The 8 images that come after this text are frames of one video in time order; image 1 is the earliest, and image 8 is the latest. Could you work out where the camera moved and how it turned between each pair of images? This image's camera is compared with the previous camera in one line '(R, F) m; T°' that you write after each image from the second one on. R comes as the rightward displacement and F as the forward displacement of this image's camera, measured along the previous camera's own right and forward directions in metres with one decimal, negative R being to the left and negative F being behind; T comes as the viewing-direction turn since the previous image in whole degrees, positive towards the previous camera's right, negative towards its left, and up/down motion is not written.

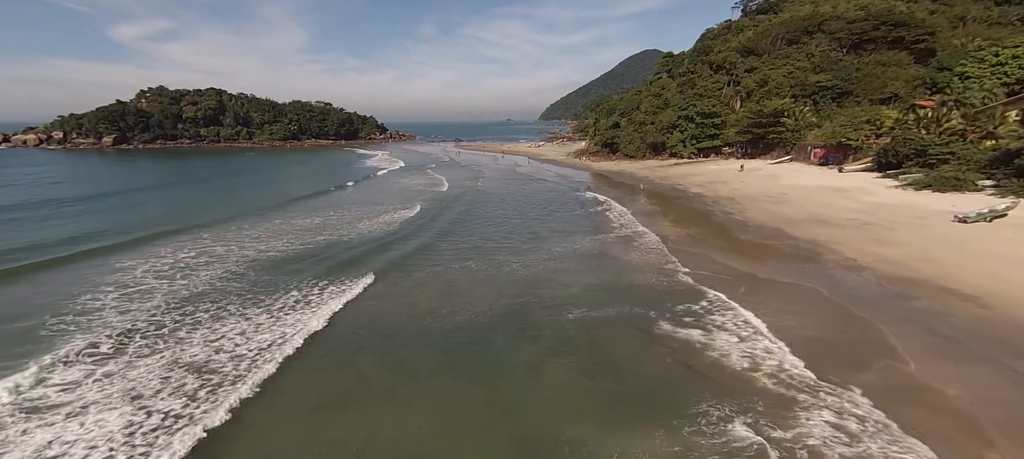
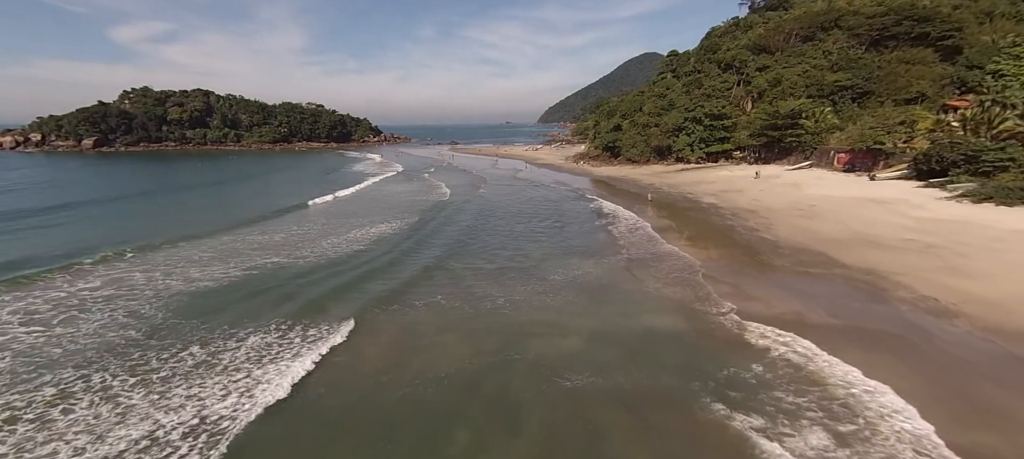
(+0.4, +2.9) m; 0°
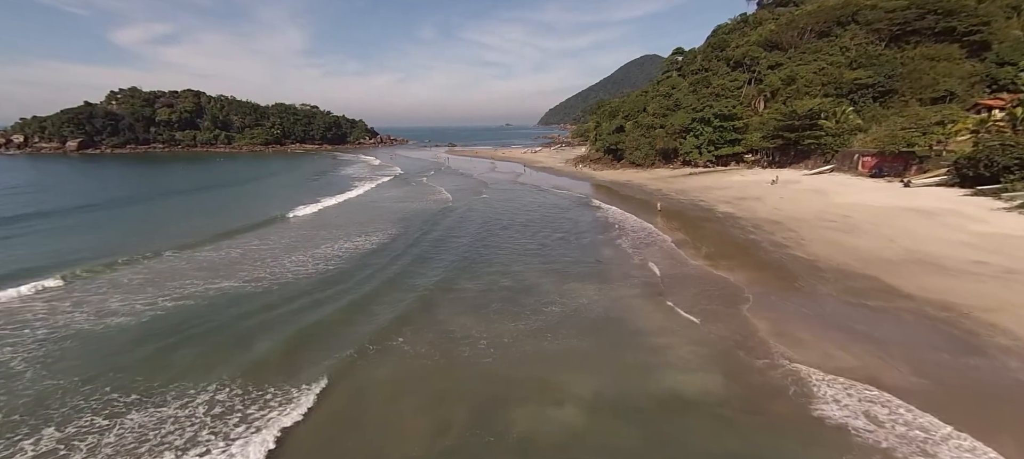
(+0.3, +2.4) m; 0°
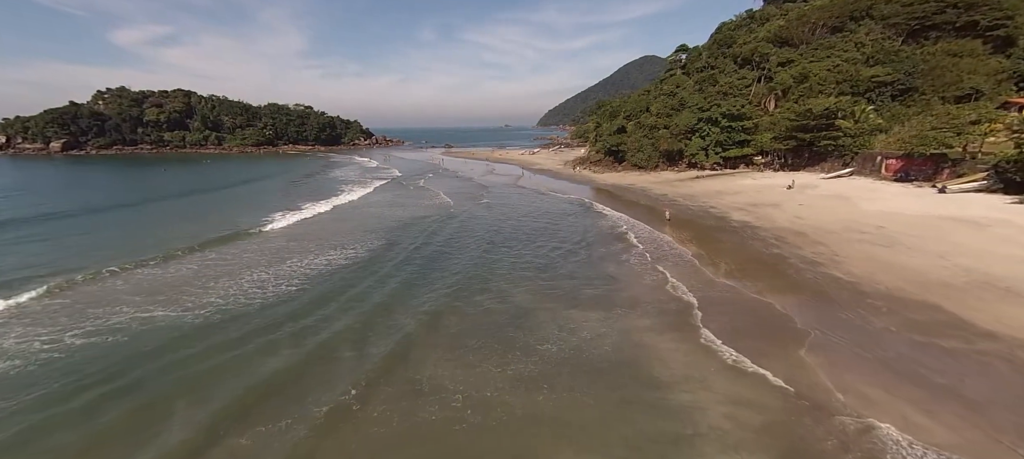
(+0.3, +2.0) m; 0°
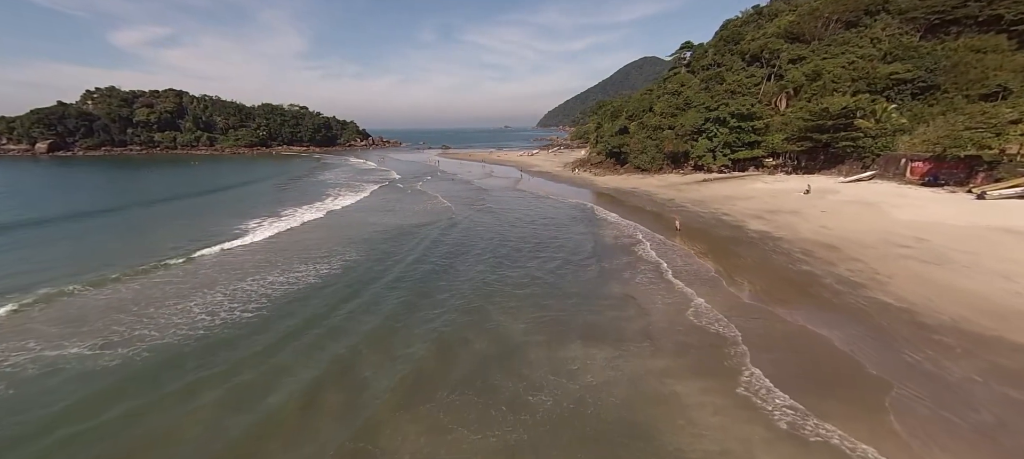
(+0.3, +1.8) m; 0°
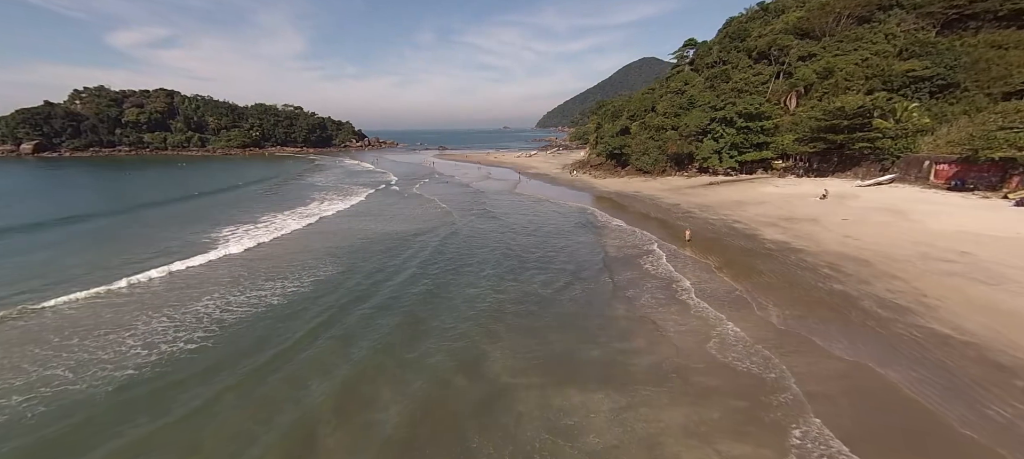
(+0.2, +1.6) m; 0°
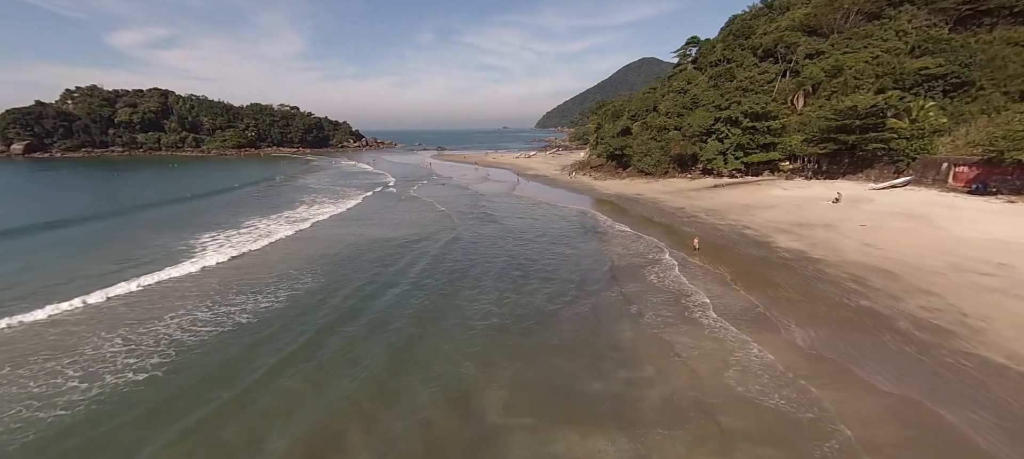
(+0.2, +1.1) m; 0°
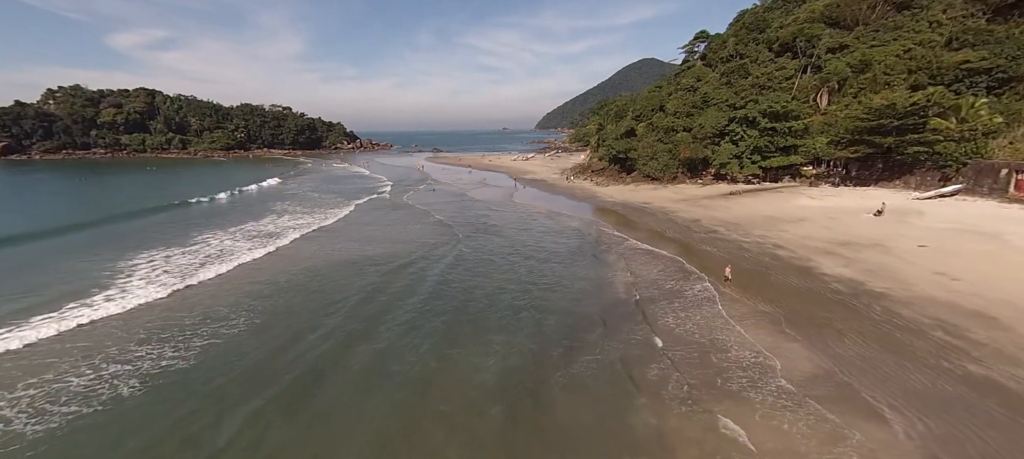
(+0.4, +2.7) m; 0°
